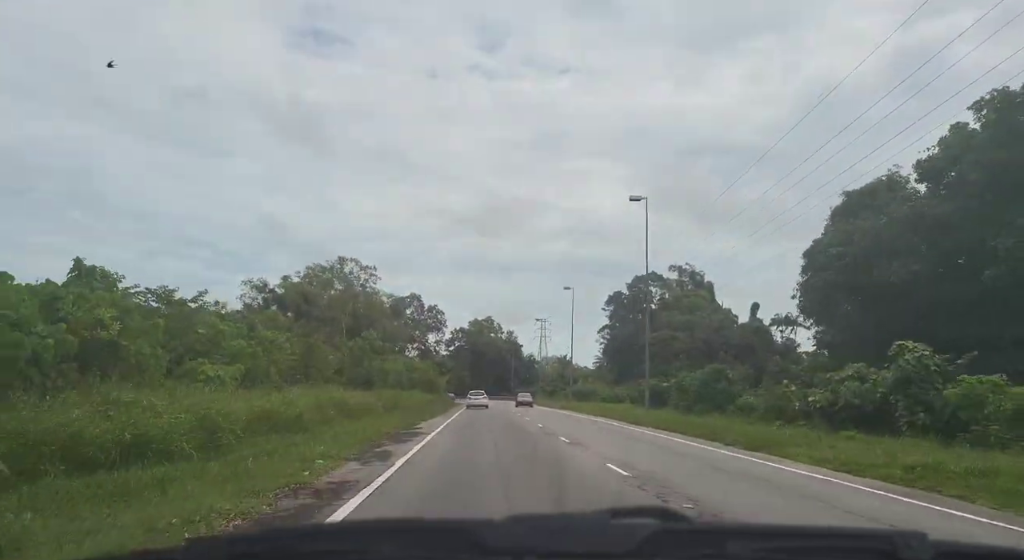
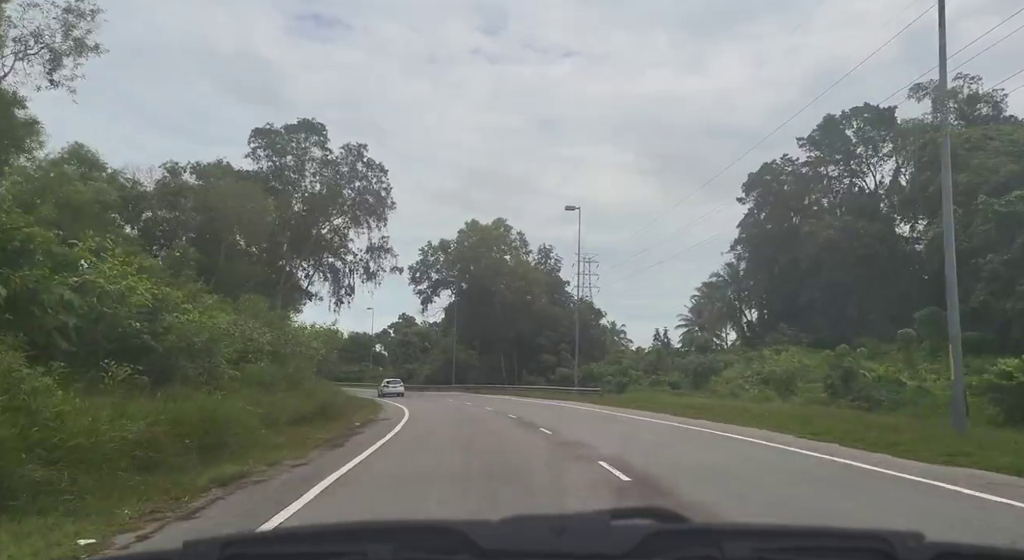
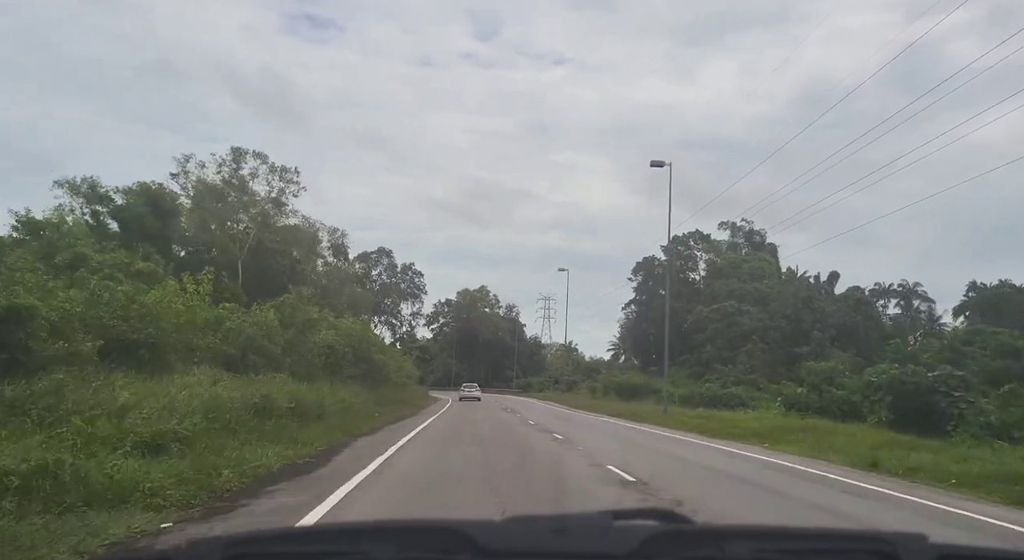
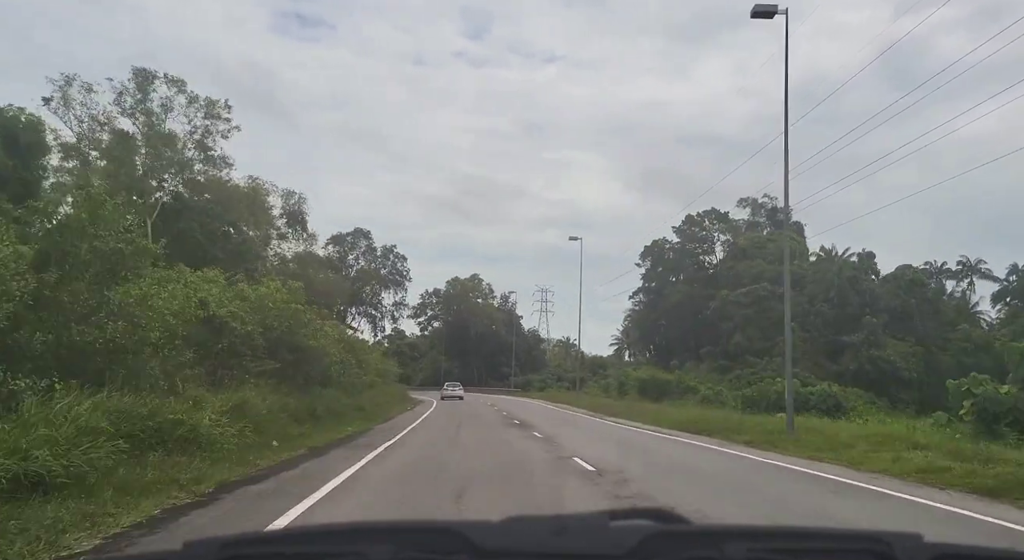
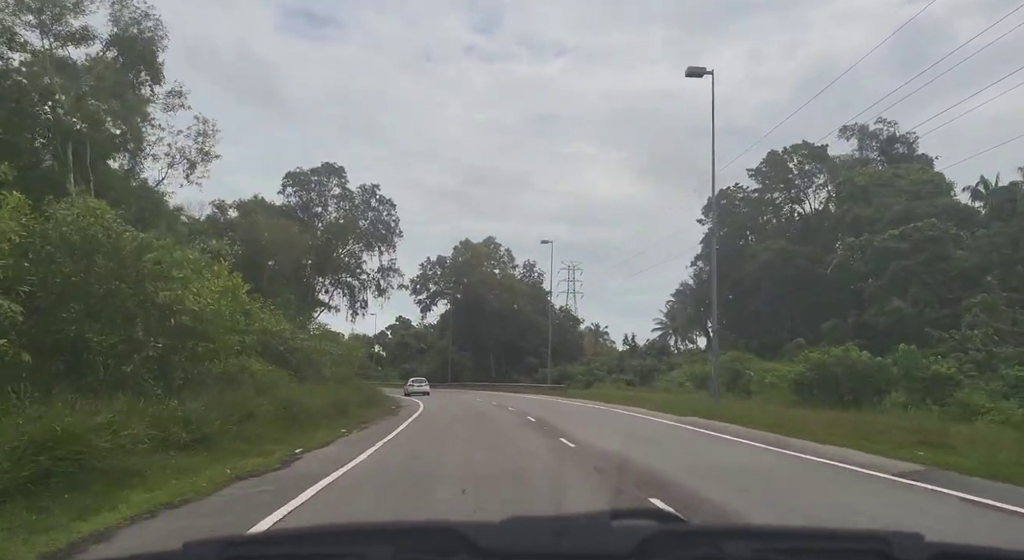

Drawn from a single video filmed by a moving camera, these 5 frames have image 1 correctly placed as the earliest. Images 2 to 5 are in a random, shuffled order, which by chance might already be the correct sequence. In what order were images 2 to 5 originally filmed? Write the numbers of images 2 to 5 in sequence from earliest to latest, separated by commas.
3, 4, 5, 2
